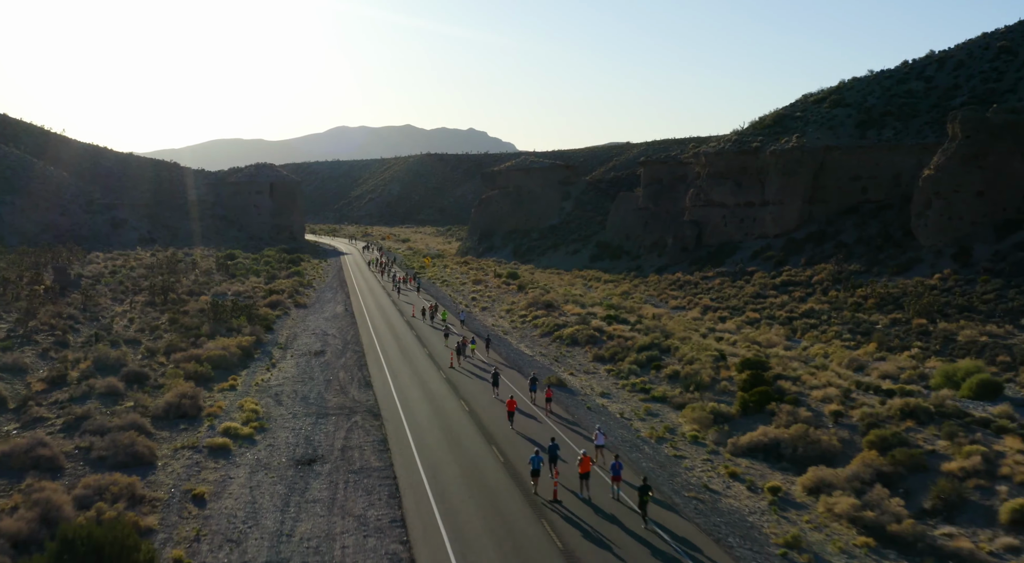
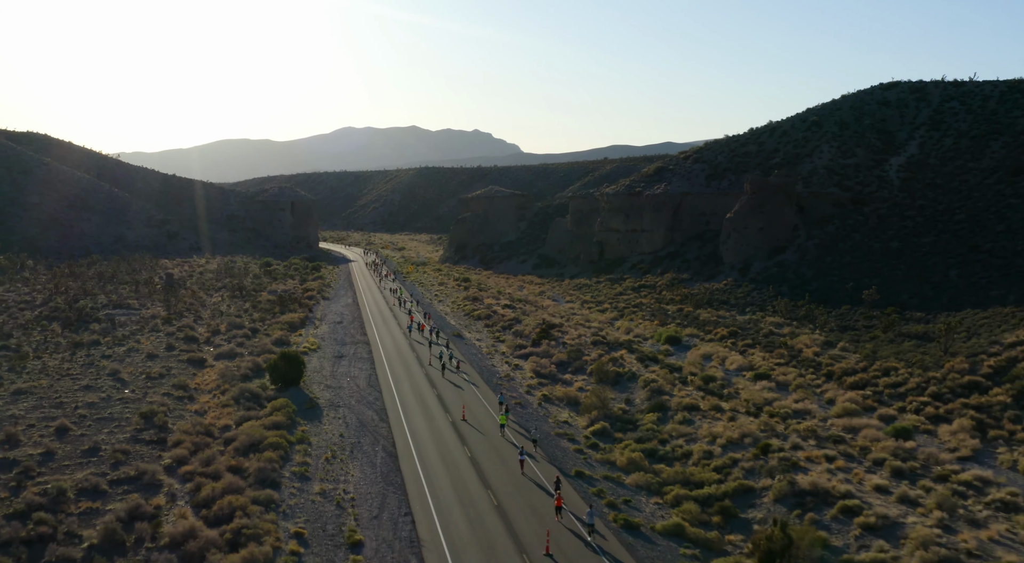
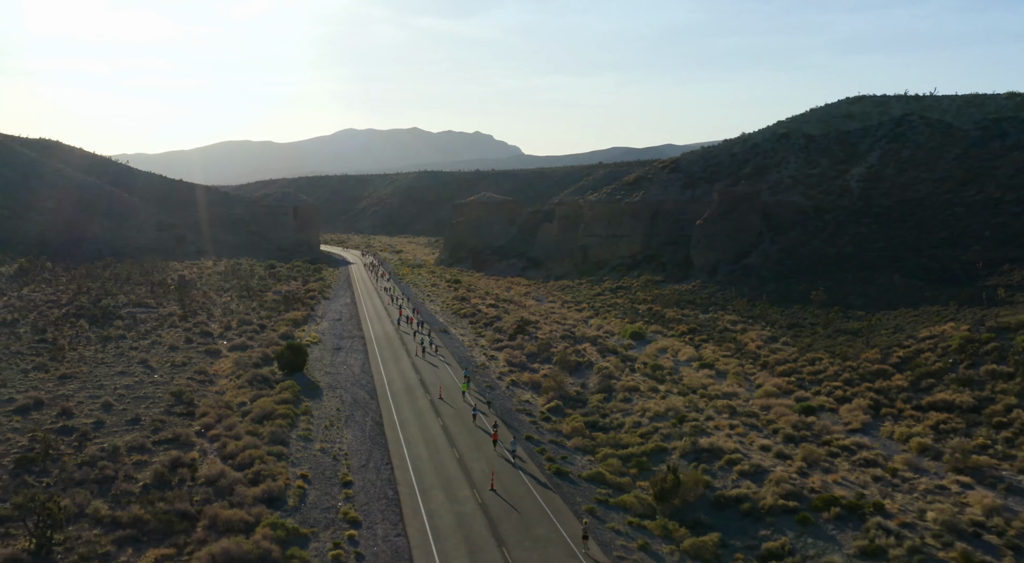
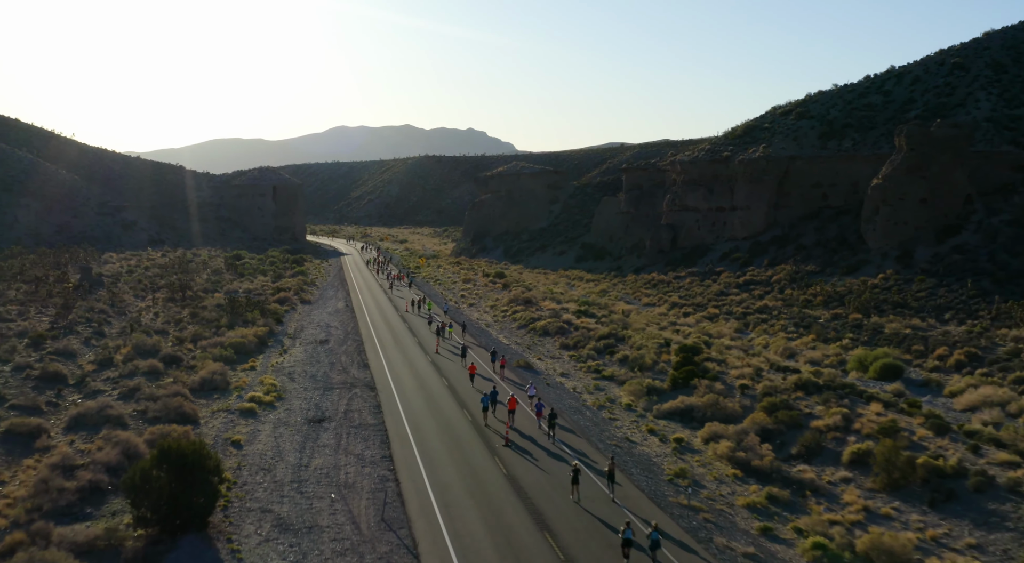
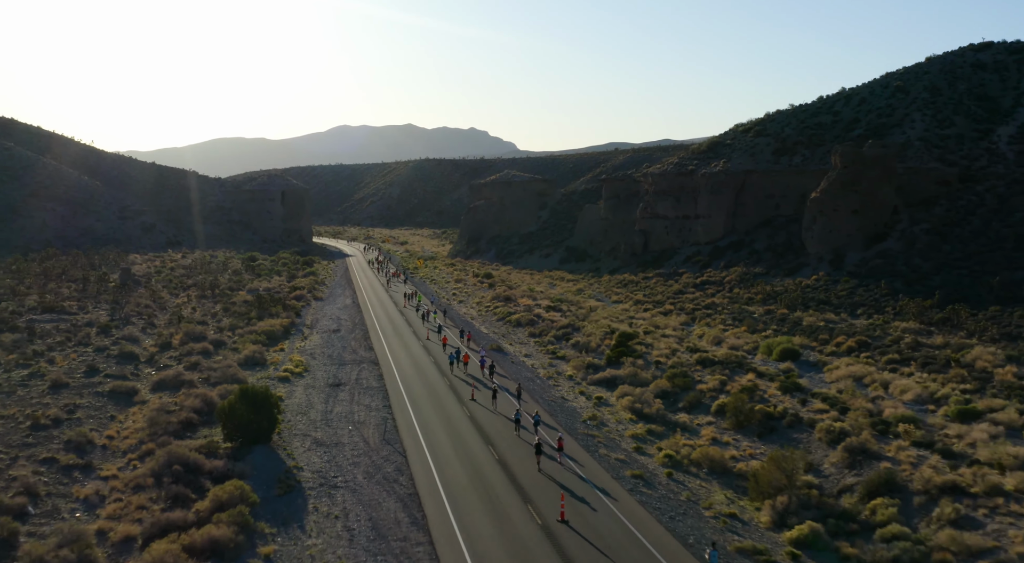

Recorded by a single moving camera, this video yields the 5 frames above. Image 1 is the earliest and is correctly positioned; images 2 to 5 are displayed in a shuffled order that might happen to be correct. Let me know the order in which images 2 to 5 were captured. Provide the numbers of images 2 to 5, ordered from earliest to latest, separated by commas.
4, 5, 2, 3
